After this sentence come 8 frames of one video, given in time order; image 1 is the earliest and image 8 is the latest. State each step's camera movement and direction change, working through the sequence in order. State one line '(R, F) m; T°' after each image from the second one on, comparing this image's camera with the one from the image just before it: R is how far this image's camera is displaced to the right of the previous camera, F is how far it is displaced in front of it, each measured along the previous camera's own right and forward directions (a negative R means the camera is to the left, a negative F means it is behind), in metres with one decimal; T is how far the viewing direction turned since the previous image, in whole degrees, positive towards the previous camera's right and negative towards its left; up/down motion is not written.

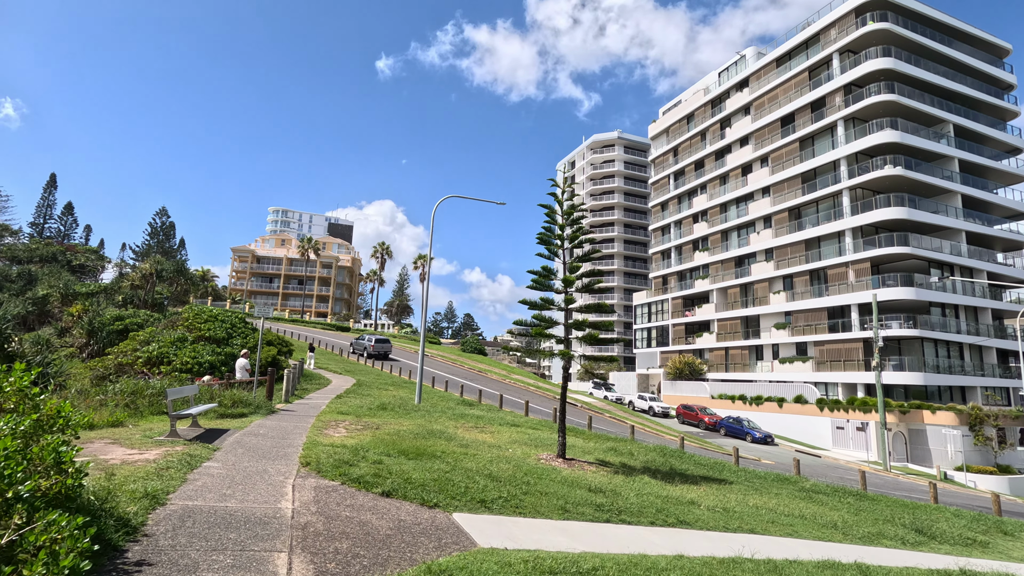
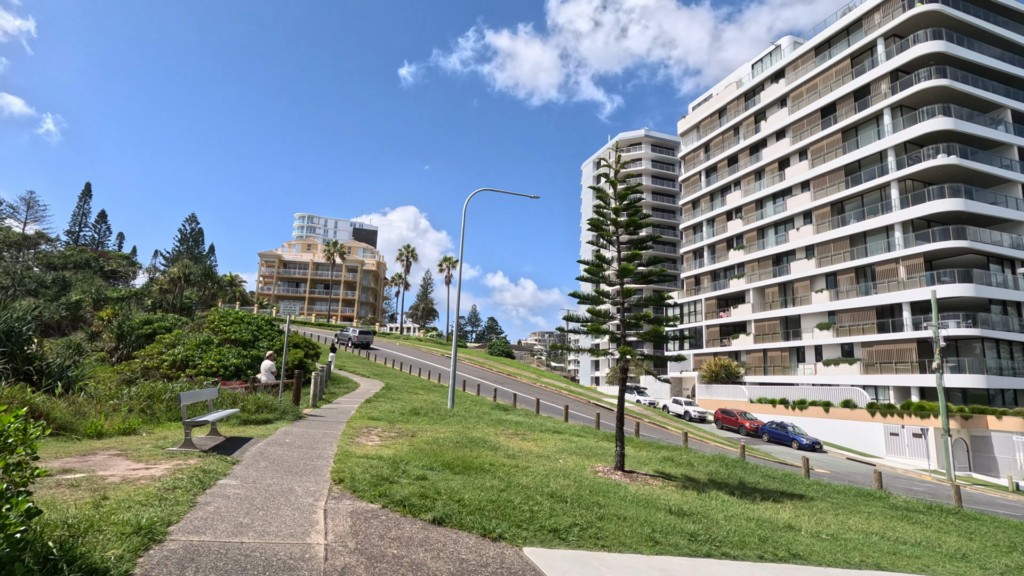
(-0.5, +1.1) m; -2°
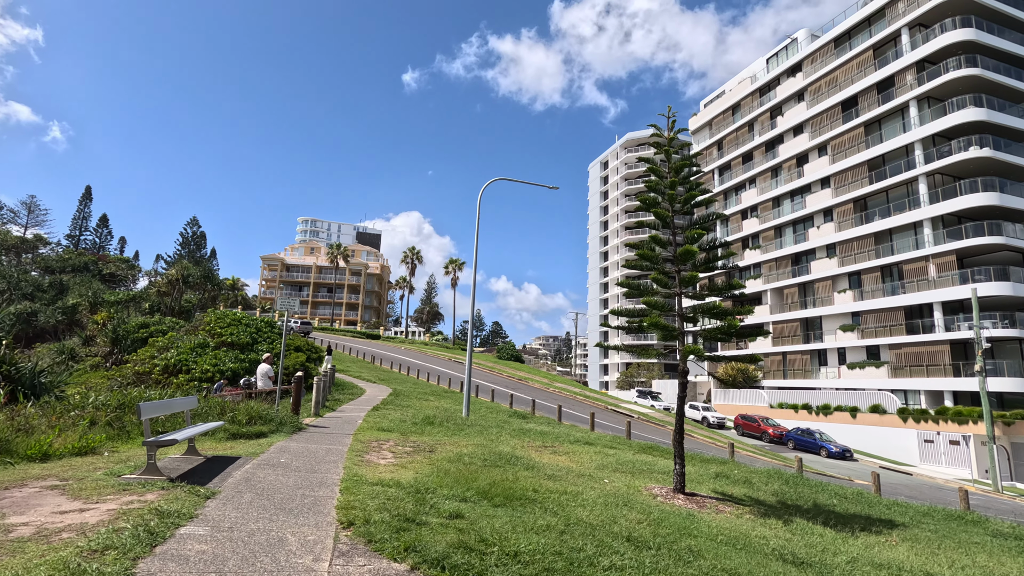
(-0.6, +1.5) m; 0°
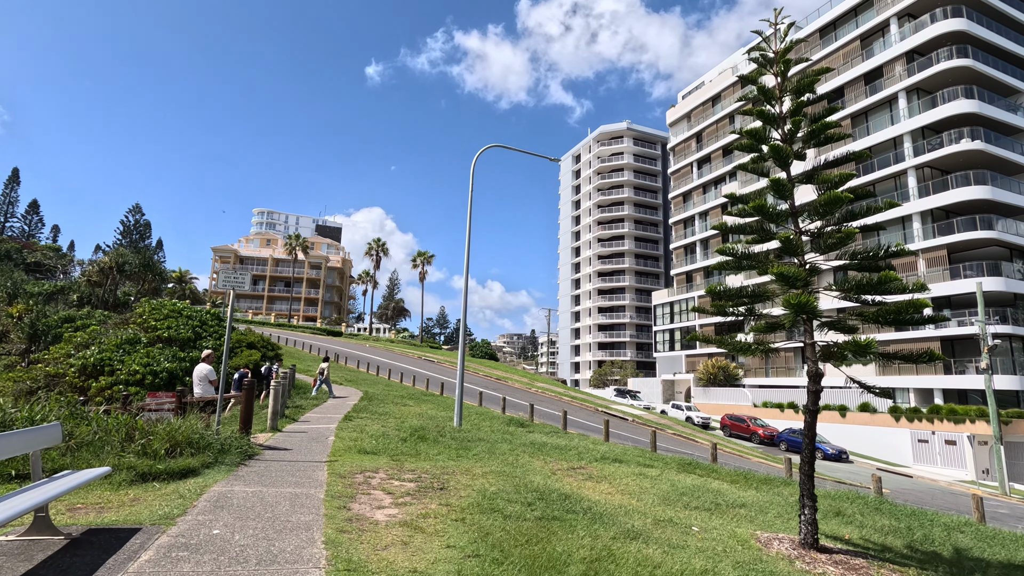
(-1.1, +2.7) m; +4°
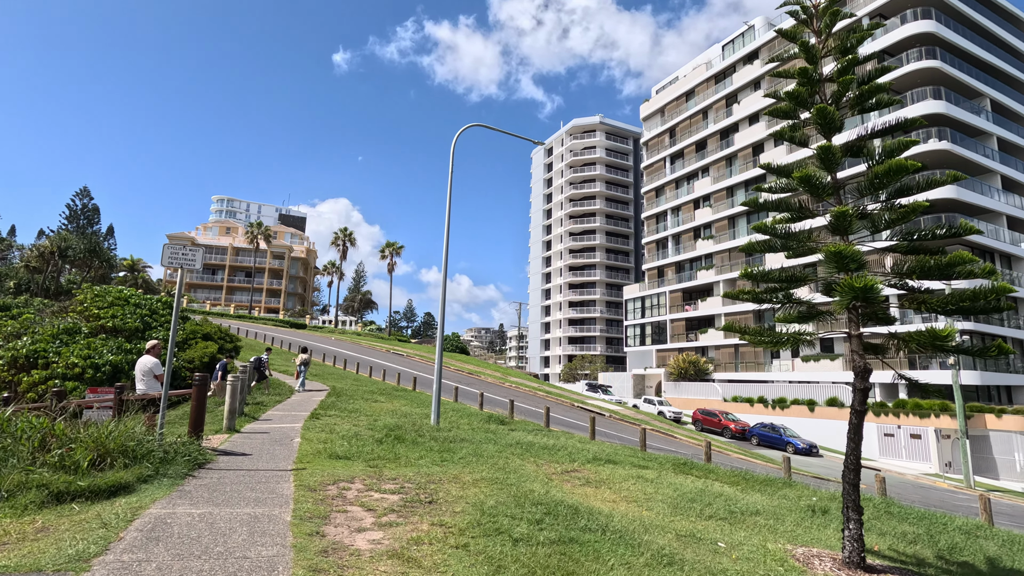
(-0.4, +0.9) m; +4°
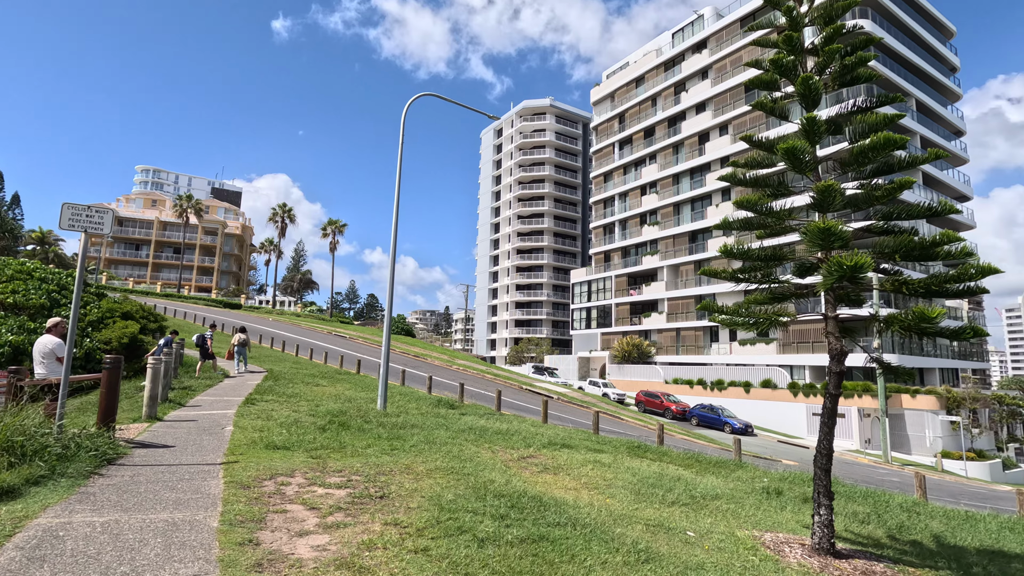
(-0.2, +0.5) m; +6°
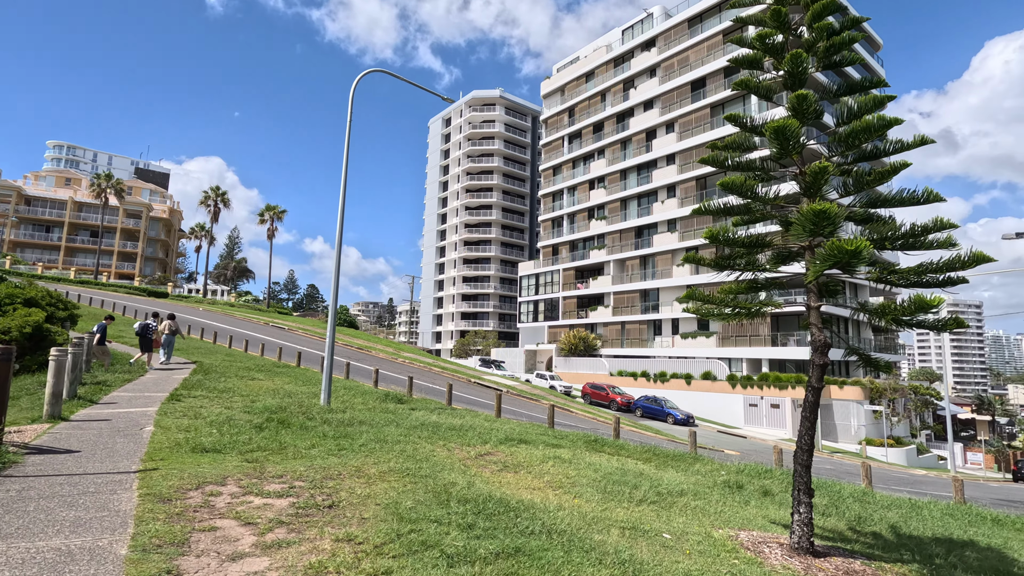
(-0.2, +0.5) m; +6°
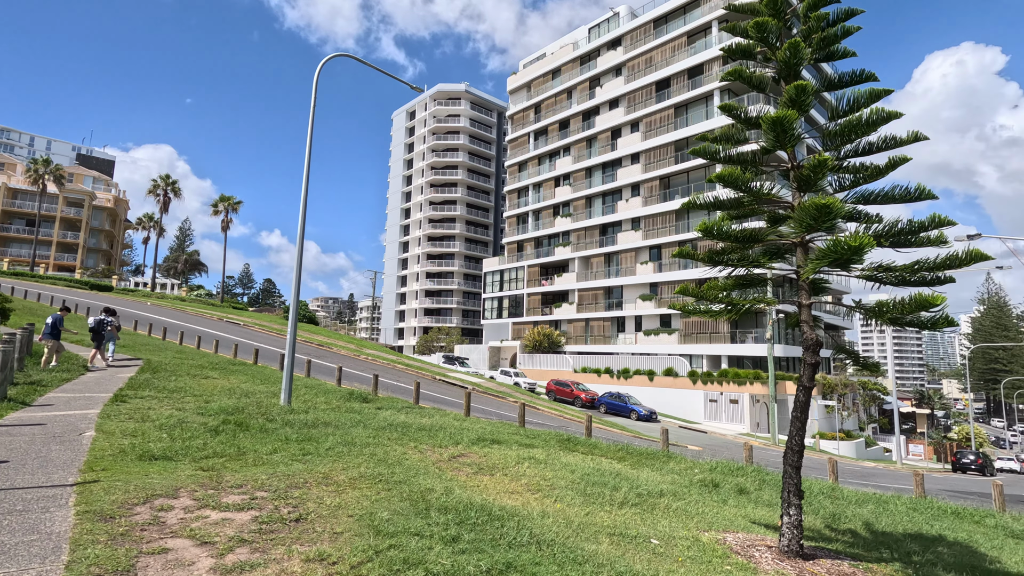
(-0.2, +0.3) m; +4°
